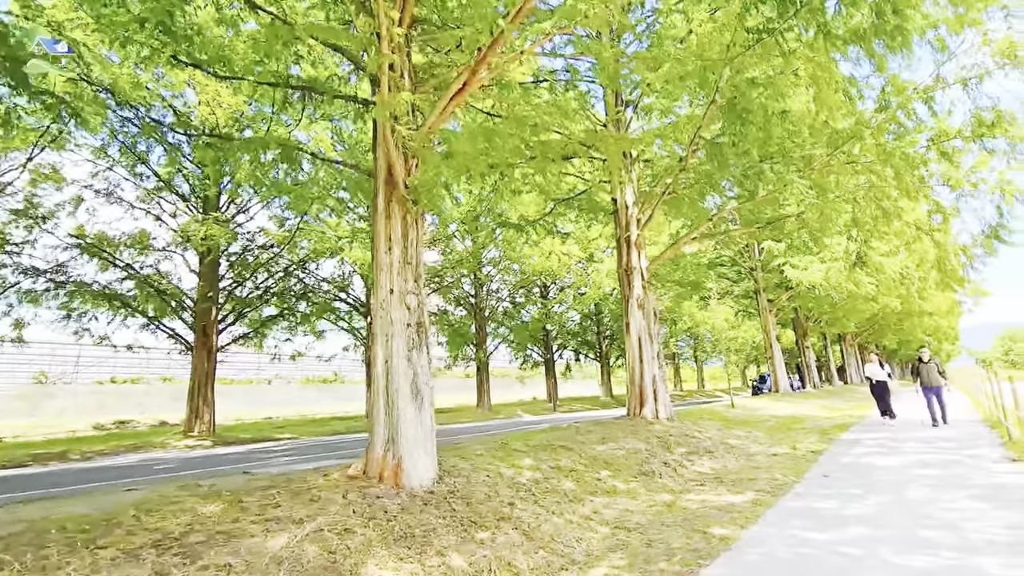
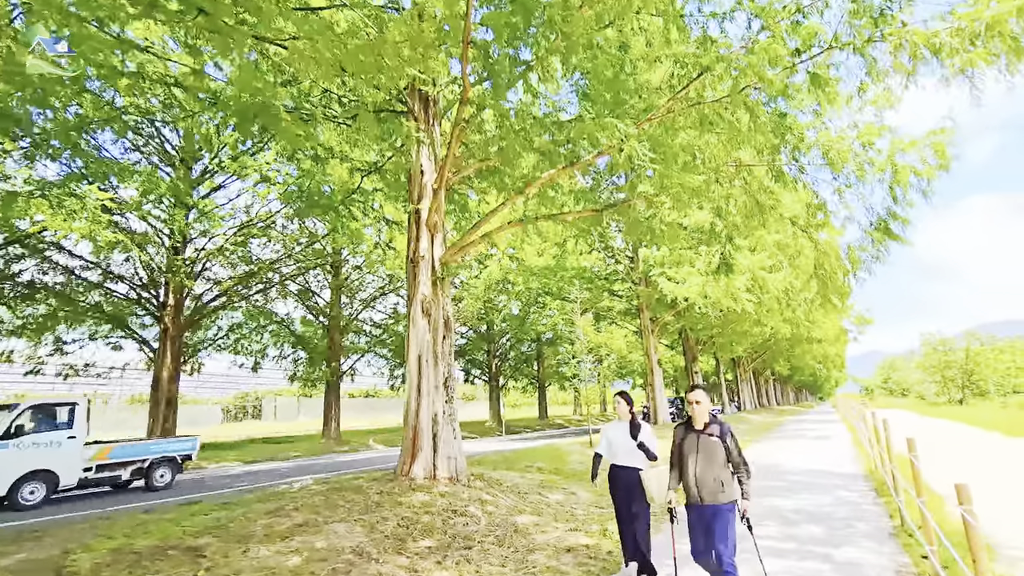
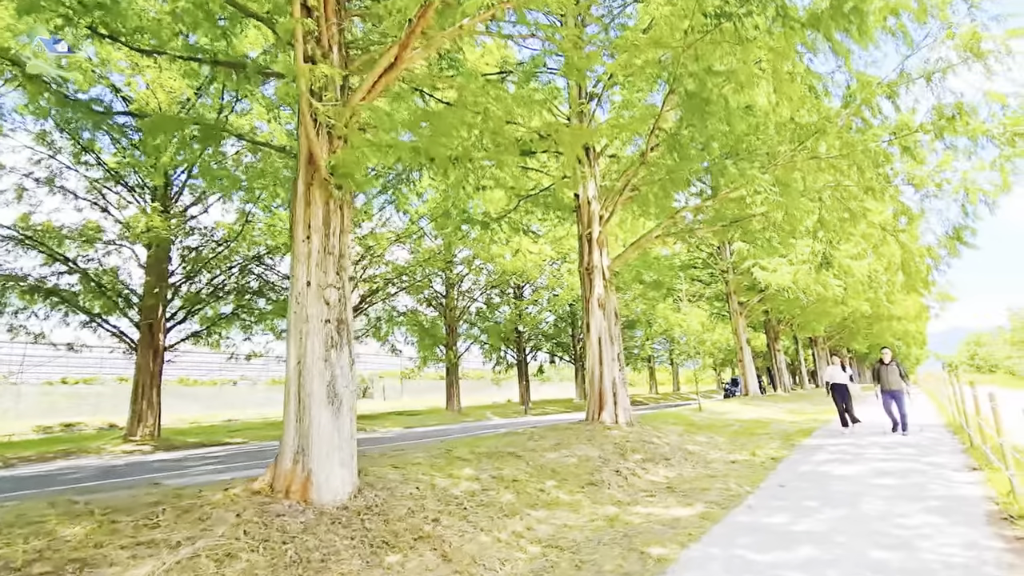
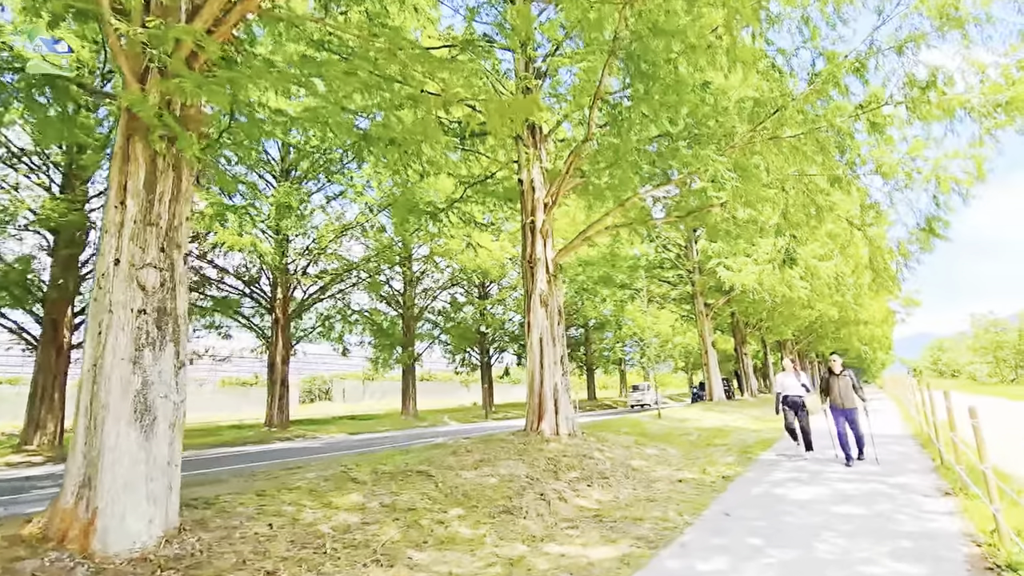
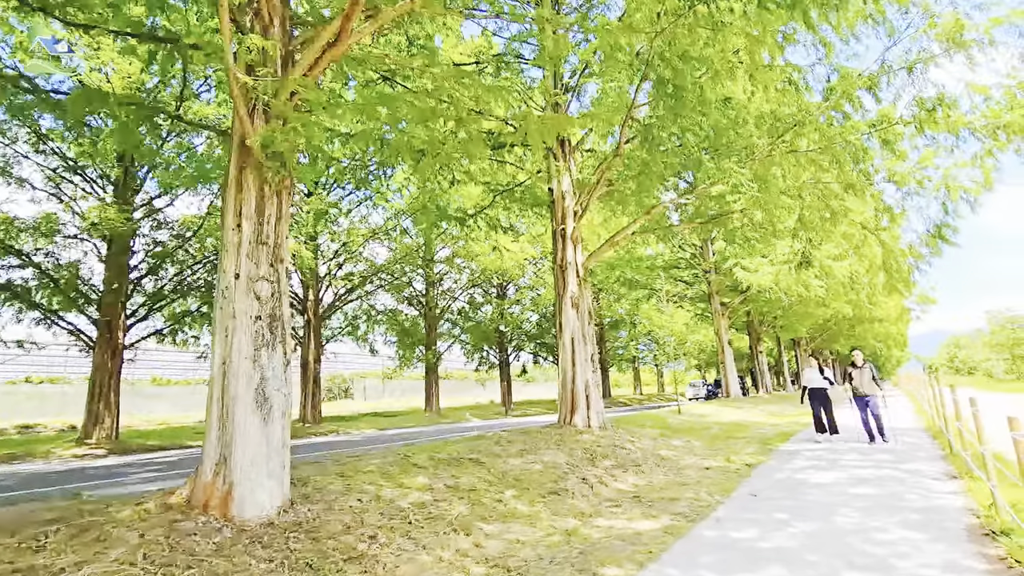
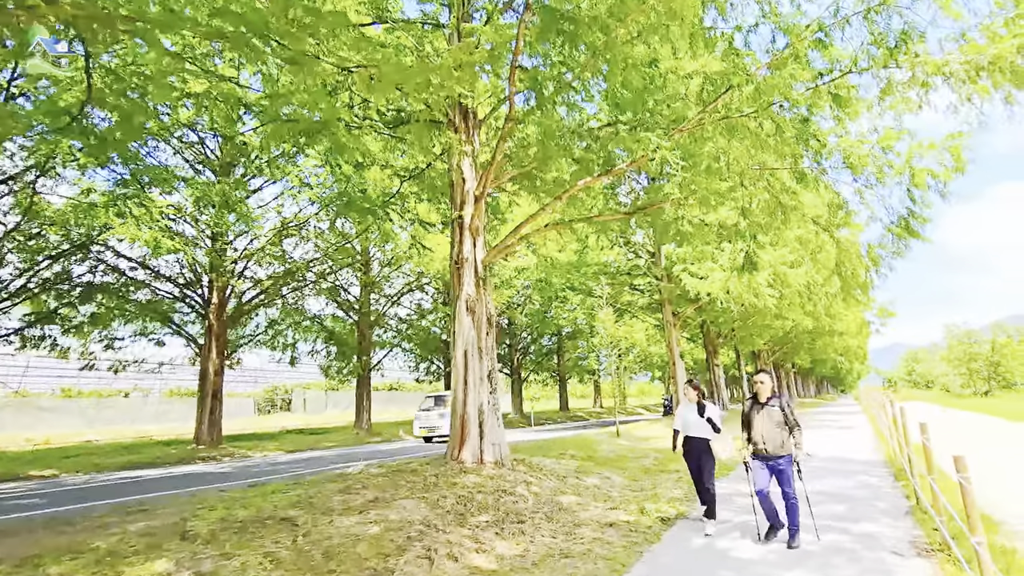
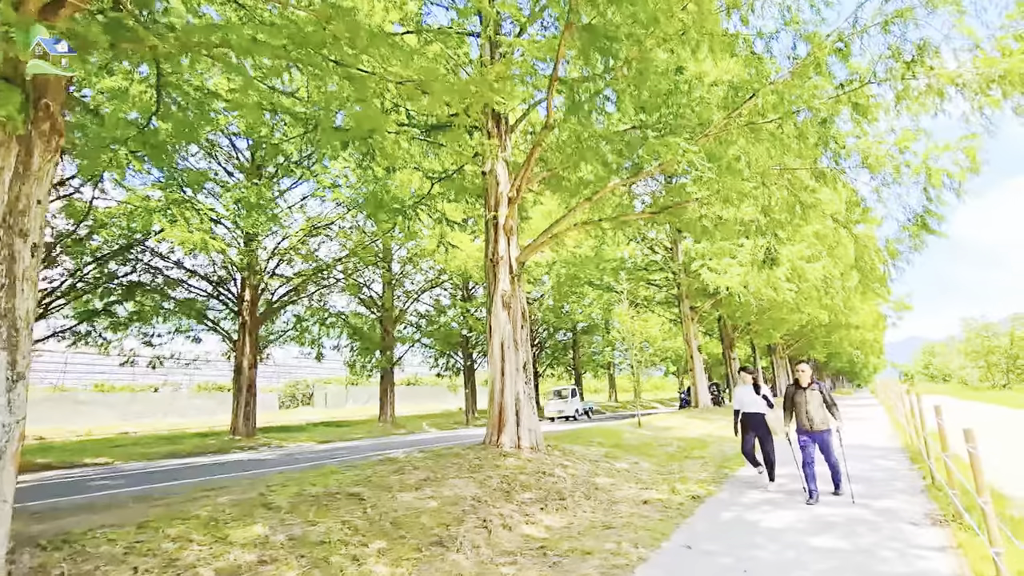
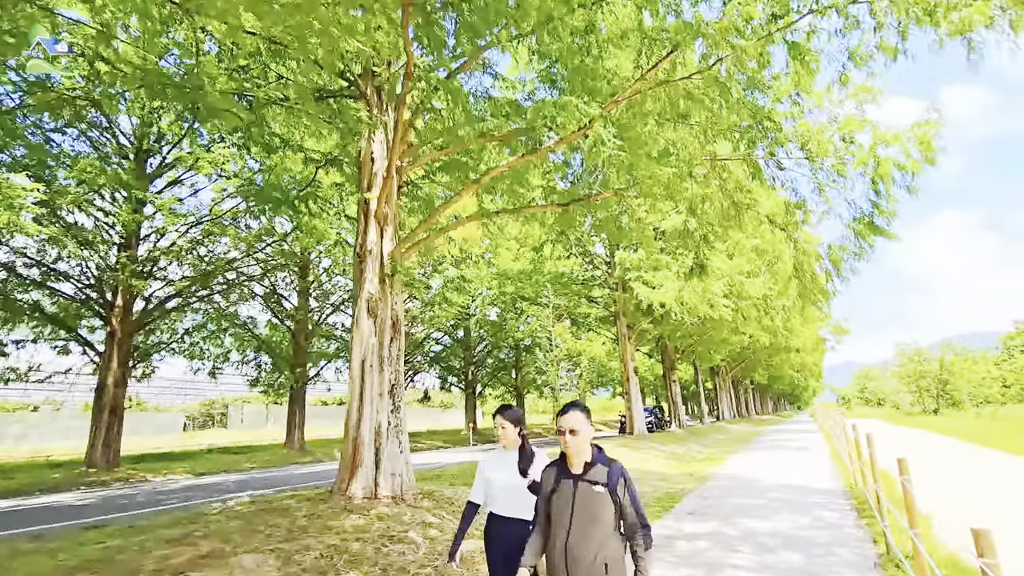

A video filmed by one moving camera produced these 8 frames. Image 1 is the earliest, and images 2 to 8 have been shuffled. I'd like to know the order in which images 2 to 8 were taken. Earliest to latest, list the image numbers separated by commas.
3, 5, 4, 7, 6, 2, 8
